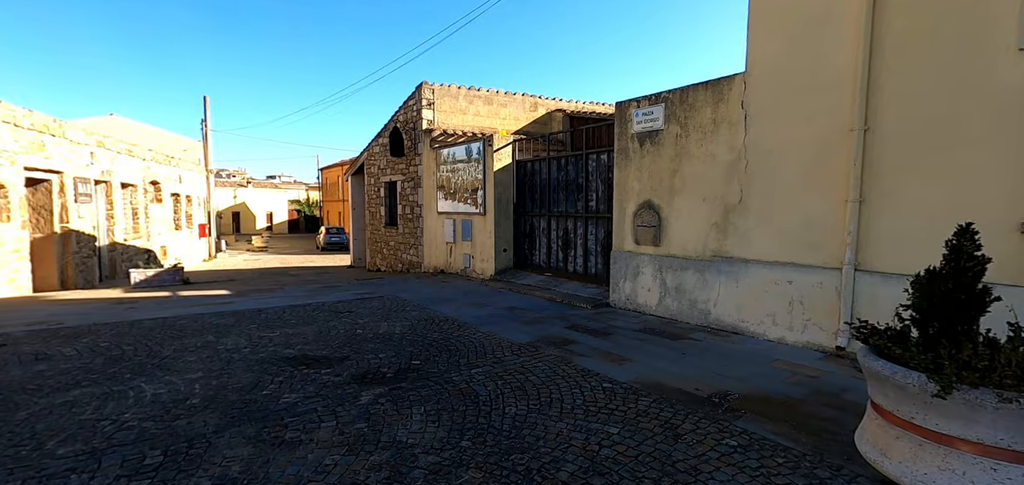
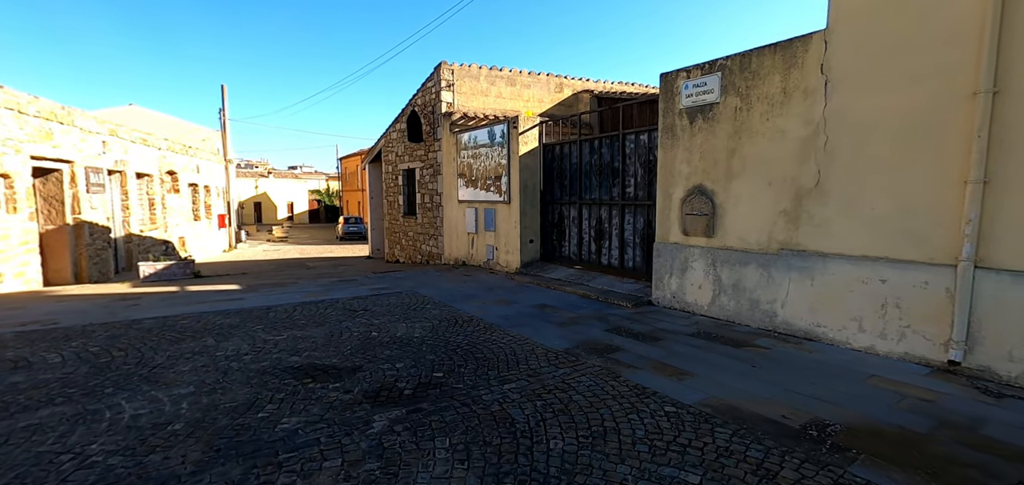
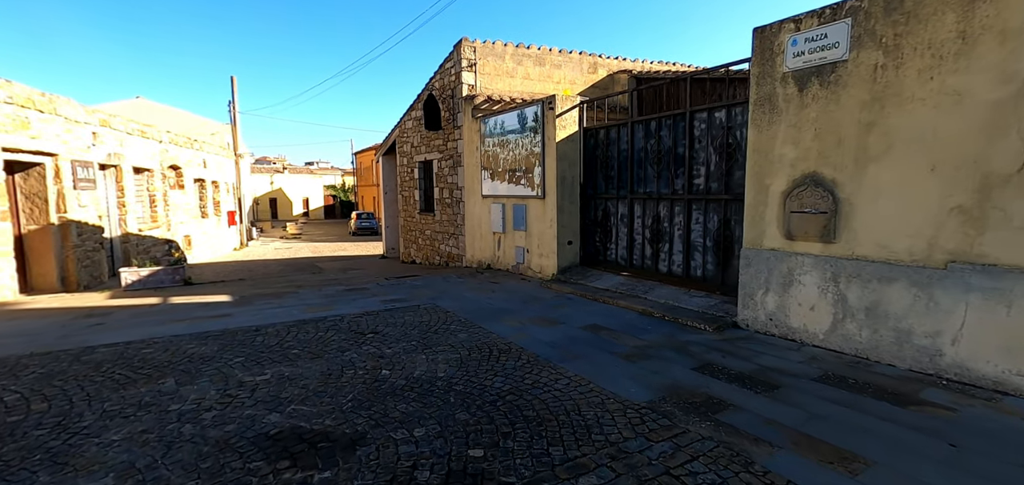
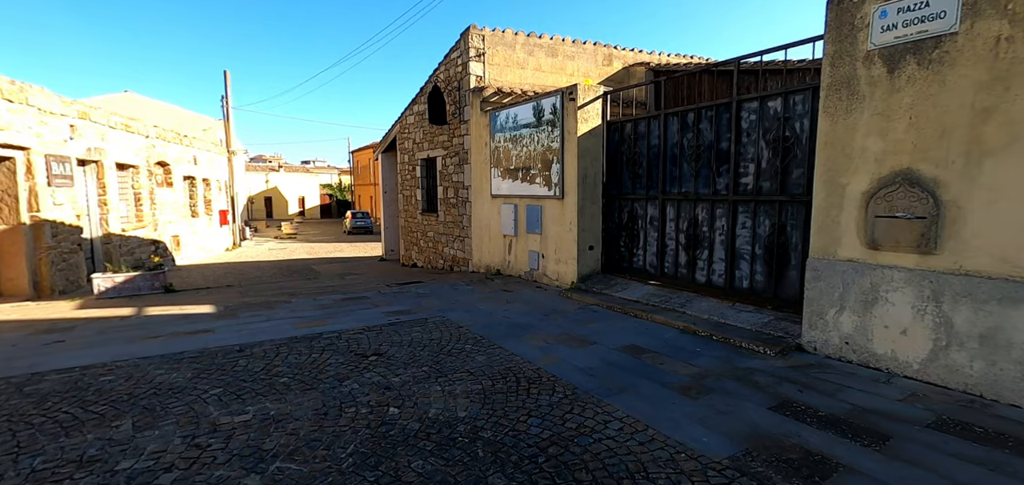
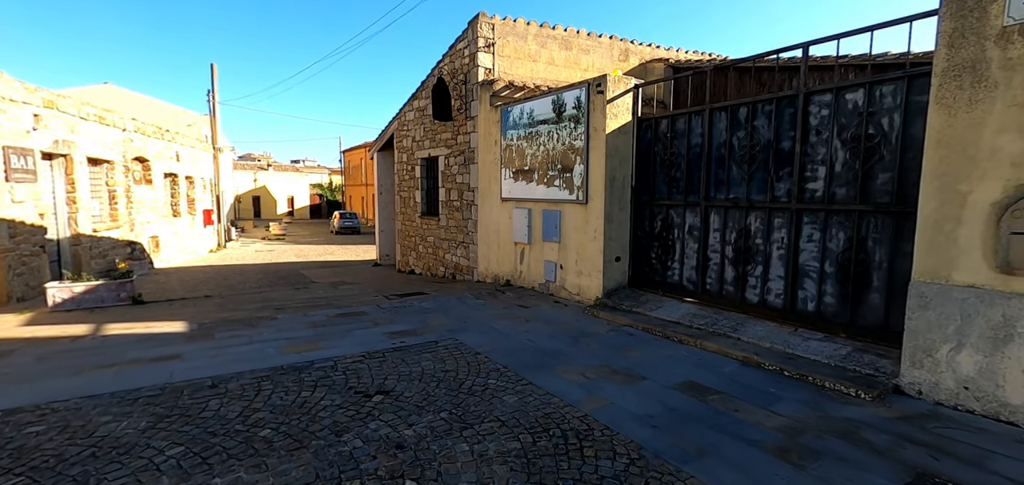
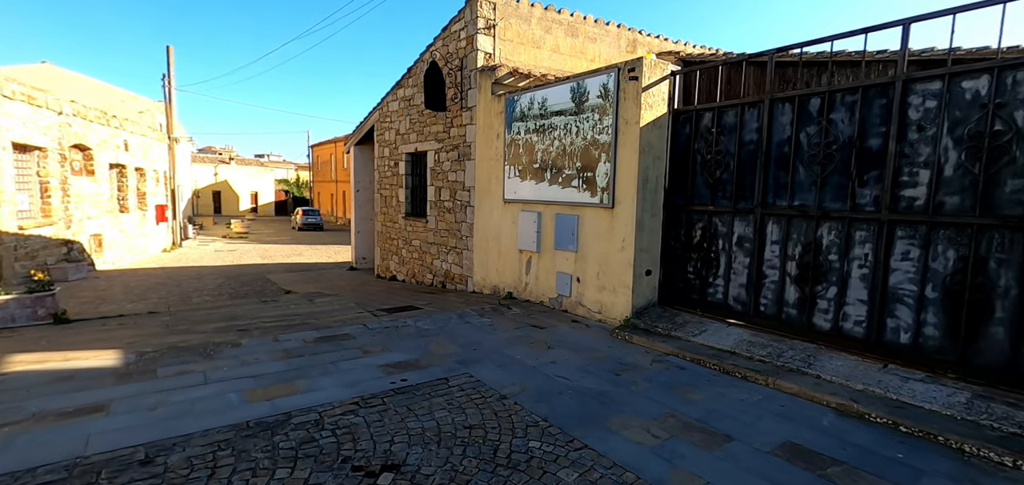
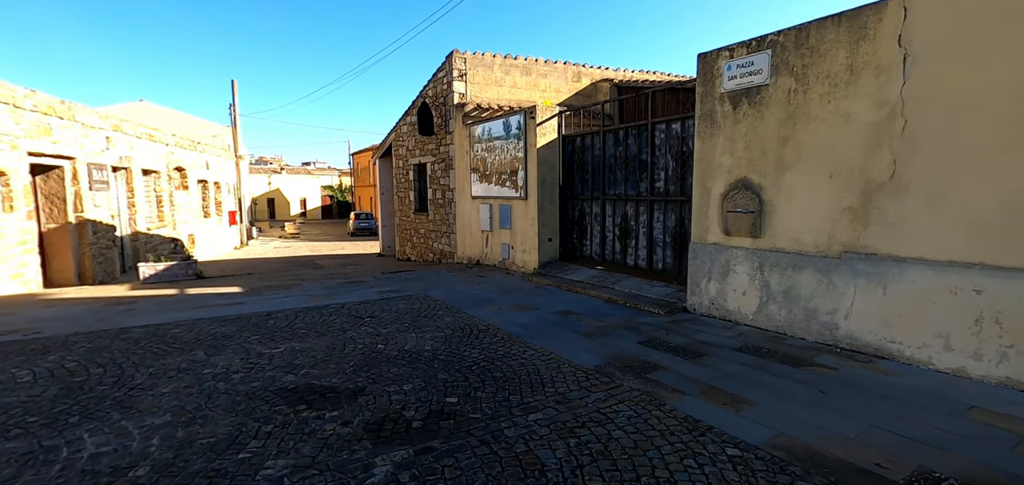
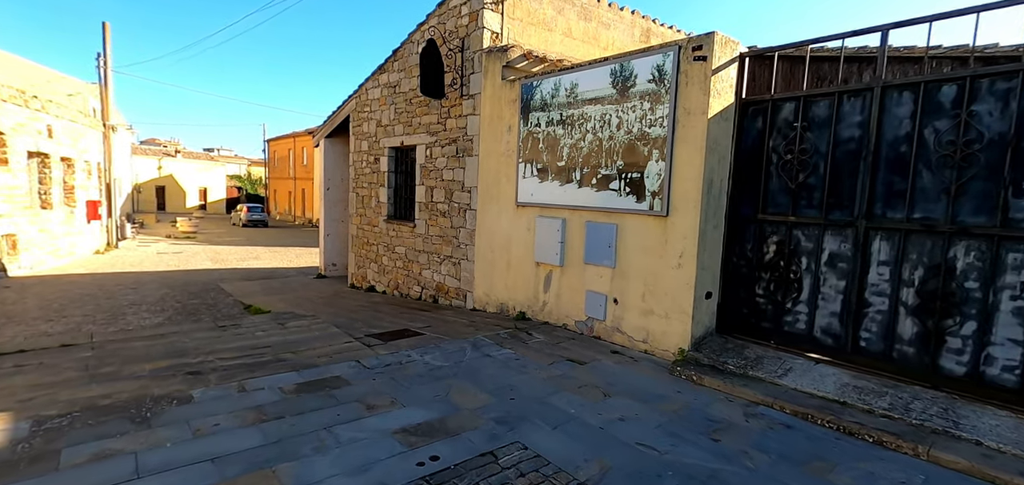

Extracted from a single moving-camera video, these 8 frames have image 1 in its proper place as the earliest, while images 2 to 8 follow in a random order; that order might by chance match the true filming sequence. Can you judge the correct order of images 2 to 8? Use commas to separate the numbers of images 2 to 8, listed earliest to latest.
2, 7, 3, 4, 5, 6, 8
